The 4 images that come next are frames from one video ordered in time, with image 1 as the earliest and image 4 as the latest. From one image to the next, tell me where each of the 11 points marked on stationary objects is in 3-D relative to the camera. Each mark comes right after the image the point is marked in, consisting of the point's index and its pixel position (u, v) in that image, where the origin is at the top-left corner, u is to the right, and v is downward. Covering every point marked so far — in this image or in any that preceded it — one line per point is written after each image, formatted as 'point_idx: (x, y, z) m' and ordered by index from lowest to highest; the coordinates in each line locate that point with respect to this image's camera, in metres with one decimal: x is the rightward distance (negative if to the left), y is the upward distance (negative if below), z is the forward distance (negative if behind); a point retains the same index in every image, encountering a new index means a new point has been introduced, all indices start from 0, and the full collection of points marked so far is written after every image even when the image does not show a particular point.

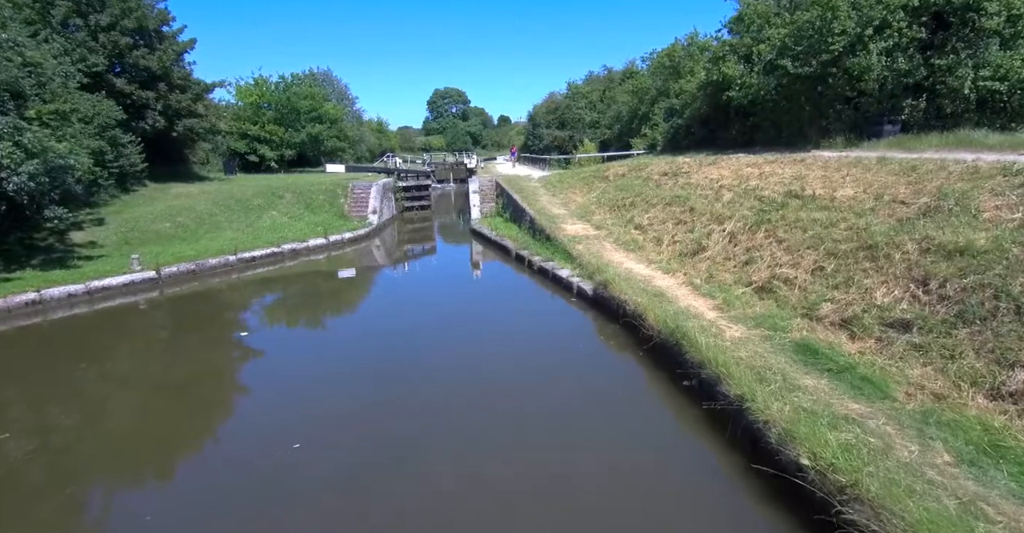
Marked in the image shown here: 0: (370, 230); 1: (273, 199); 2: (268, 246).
0: (-4.5, +1.2, +18.3) m
1: (-7.6, +2.1, +18.2) m
2: (-6.1, +0.5, +14.3) m
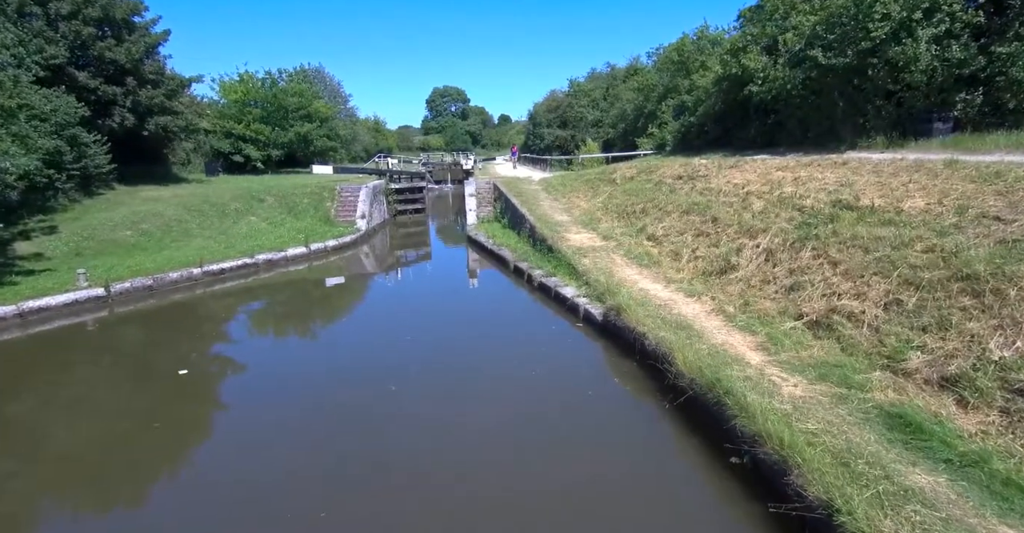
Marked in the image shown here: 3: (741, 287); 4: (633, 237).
0: (-4.5, +0.9, +17.0) m
1: (-7.6, +1.9, +16.9) m
2: (-6.2, +0.2, +13.0) m
3: (+2.8, -0.3, +7.1) m
4: (+2.3, +0.6, +11.1) m
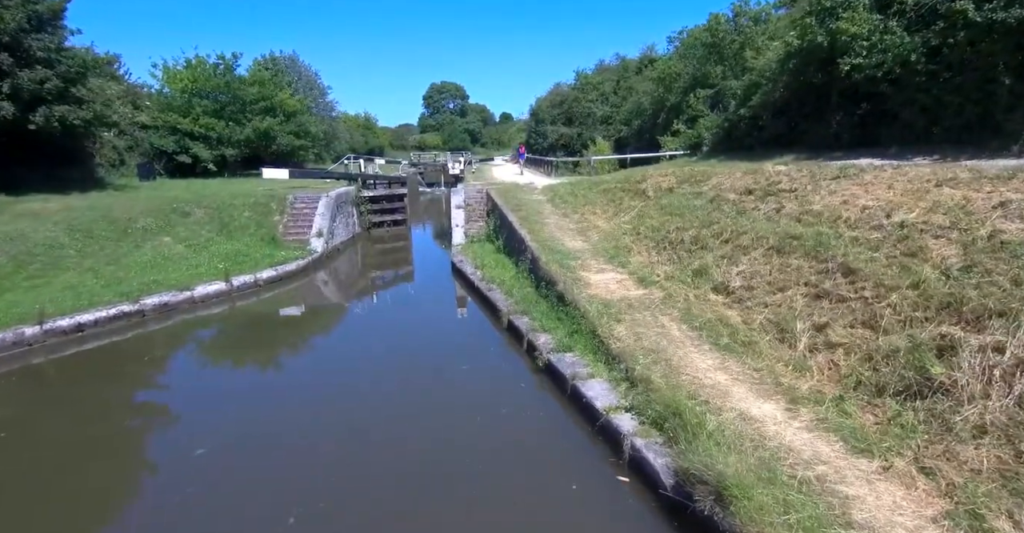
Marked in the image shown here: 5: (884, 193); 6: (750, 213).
0: (-4.6, +0.1, +13.1) m
1: (-7.7, +1.1, +13.0) m
2: (-6.3, -0.6, +9.1) m
3: (+2.7, -1.1, +3.2) m
4: (+2.2, -0.2, +7.2) m
5: (+4.2, +0.8, +6.4) m
6: (+3.3, +0.7, +8.0) m
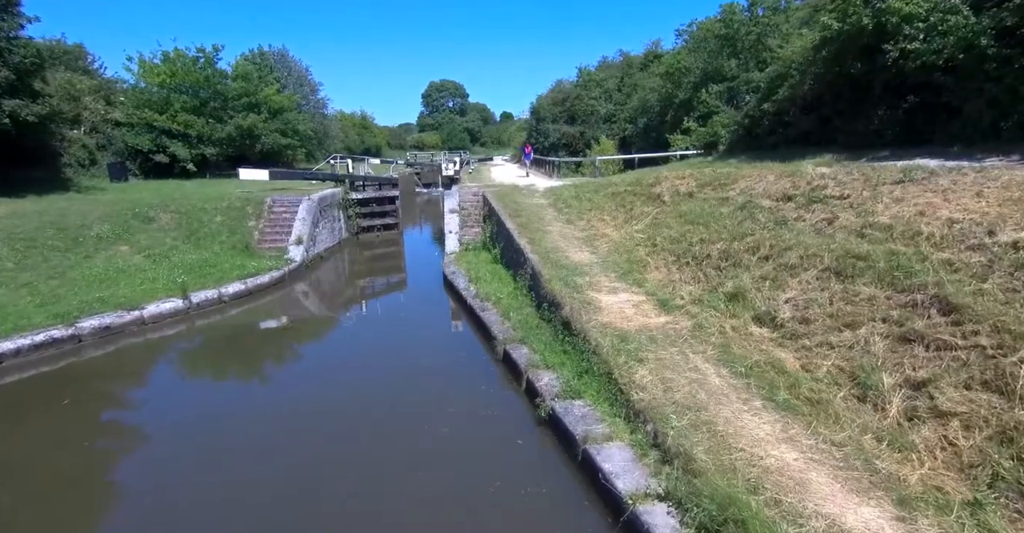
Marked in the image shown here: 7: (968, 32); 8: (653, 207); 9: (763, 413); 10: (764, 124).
0: (-4.6, -0.1, +11.8) m
1: (-7.8, +0.9, +11.7) m
2: (-6.3, -0.8, +7.8) m
3: (+2.7, -1.3, +1.9) m
4: (+2.2, -0.5, +5.9) m
5: (+4.1, +0.6, +5.1) m
6: (+3.3, +0.5, +6.7) m
7: (+5.9, +3.0, +7.4) m
8: (+2.5, +1.0, +10.0) m
9: (+1.8, -1.1, +4.2) m
10: (+5.3, +3.0, +12.1) m
